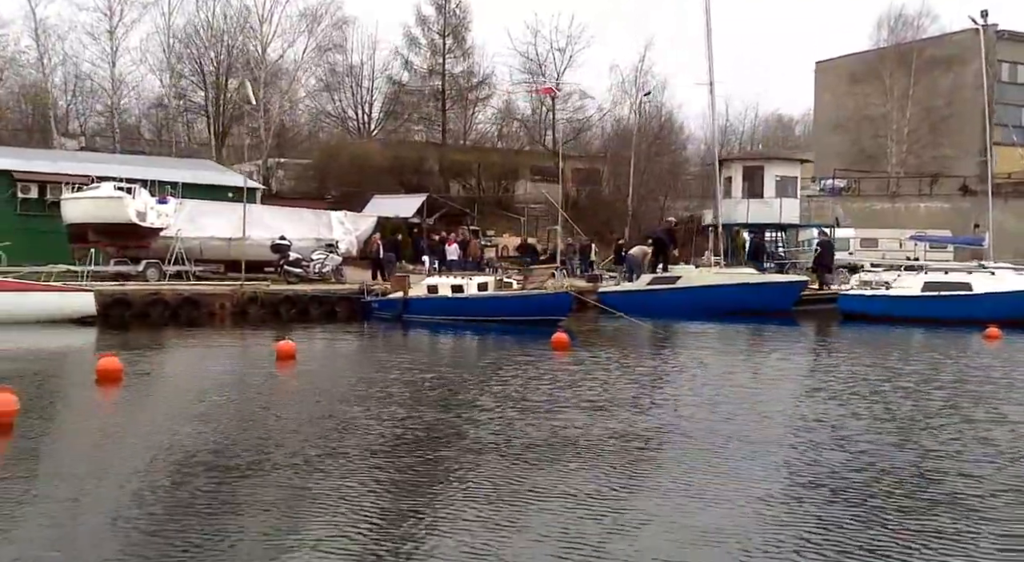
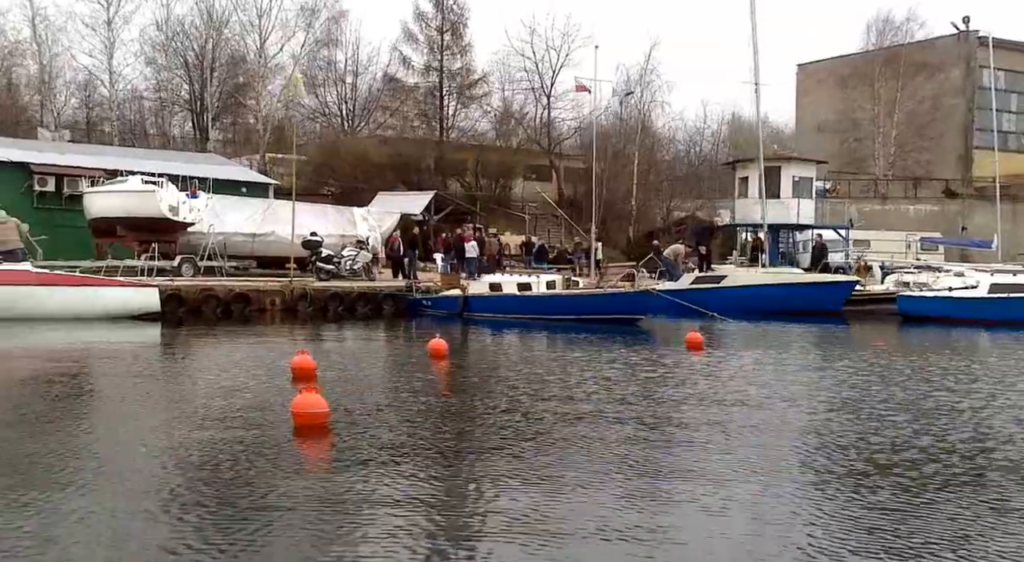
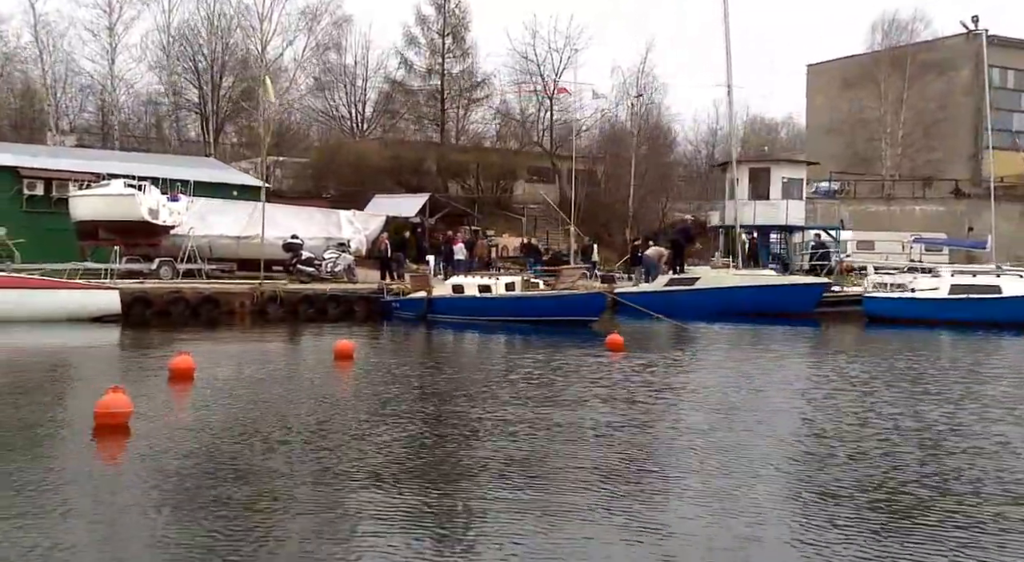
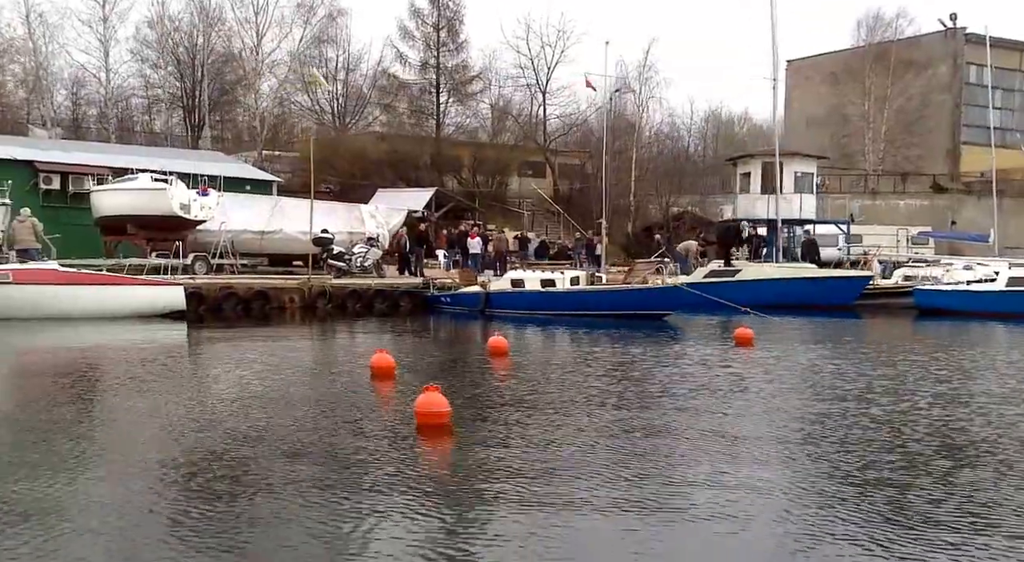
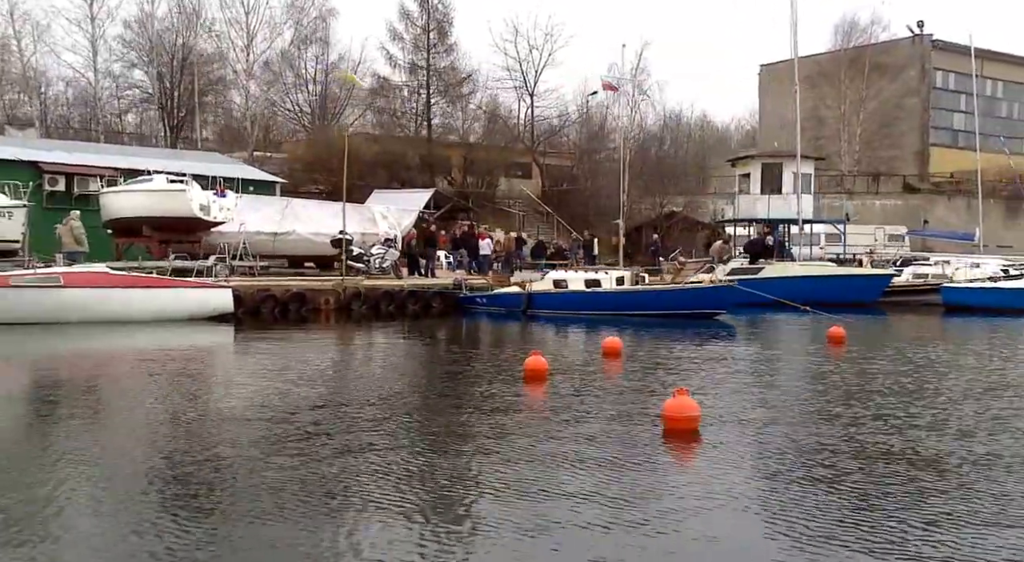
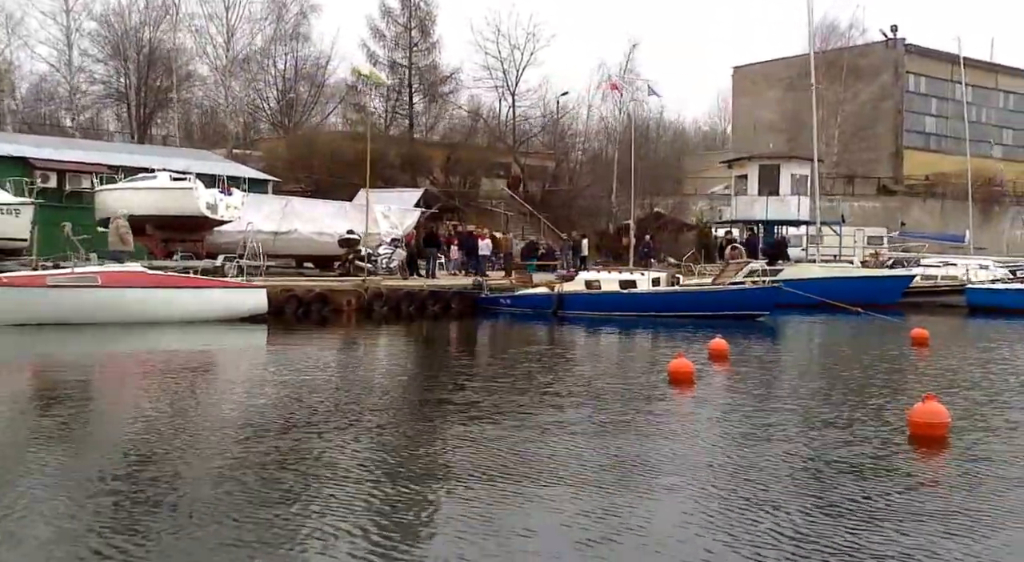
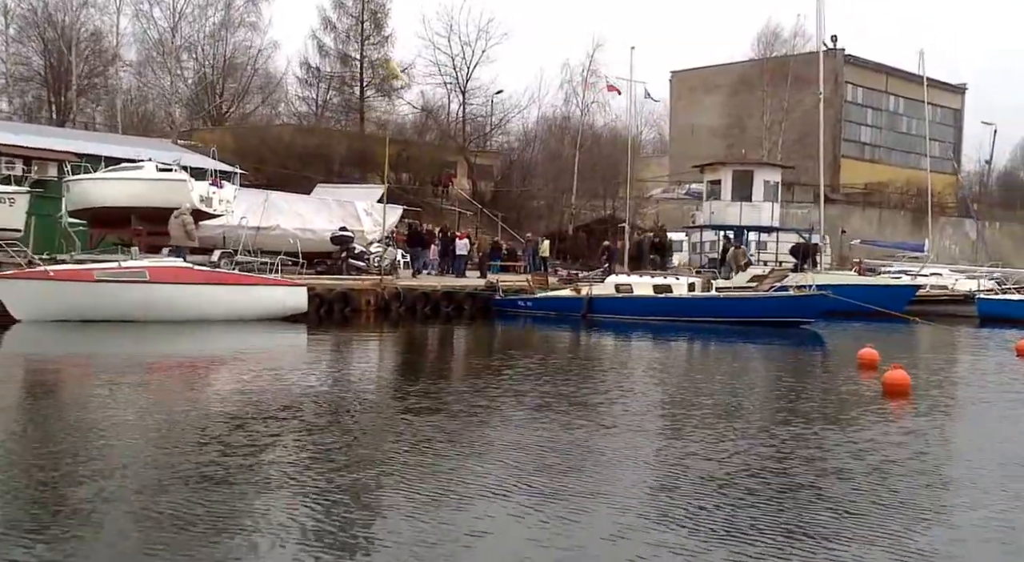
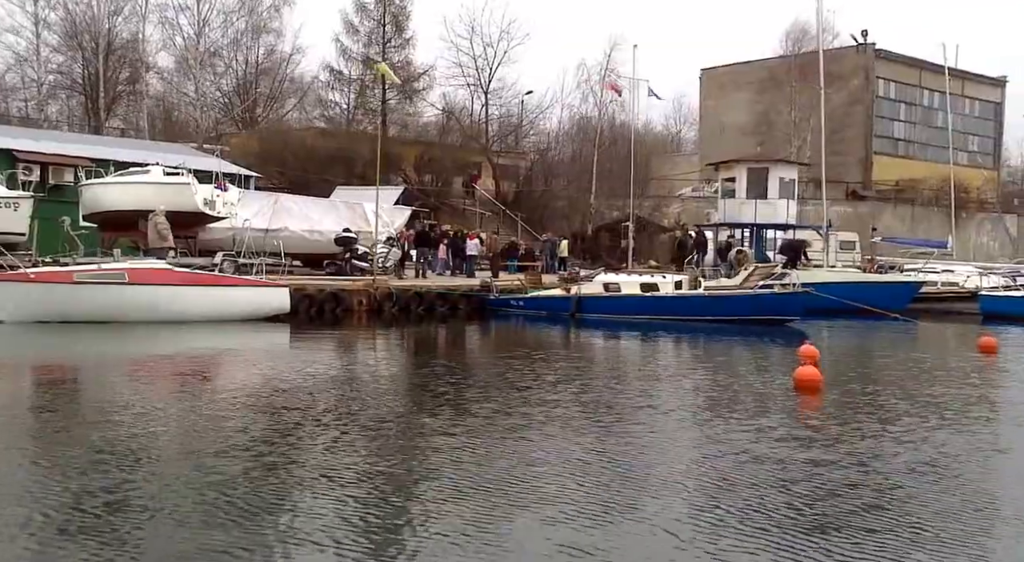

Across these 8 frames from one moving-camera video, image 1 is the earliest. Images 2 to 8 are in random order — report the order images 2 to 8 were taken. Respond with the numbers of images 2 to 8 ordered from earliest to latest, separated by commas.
3, 2, 4, 5, 6, 8, 7
